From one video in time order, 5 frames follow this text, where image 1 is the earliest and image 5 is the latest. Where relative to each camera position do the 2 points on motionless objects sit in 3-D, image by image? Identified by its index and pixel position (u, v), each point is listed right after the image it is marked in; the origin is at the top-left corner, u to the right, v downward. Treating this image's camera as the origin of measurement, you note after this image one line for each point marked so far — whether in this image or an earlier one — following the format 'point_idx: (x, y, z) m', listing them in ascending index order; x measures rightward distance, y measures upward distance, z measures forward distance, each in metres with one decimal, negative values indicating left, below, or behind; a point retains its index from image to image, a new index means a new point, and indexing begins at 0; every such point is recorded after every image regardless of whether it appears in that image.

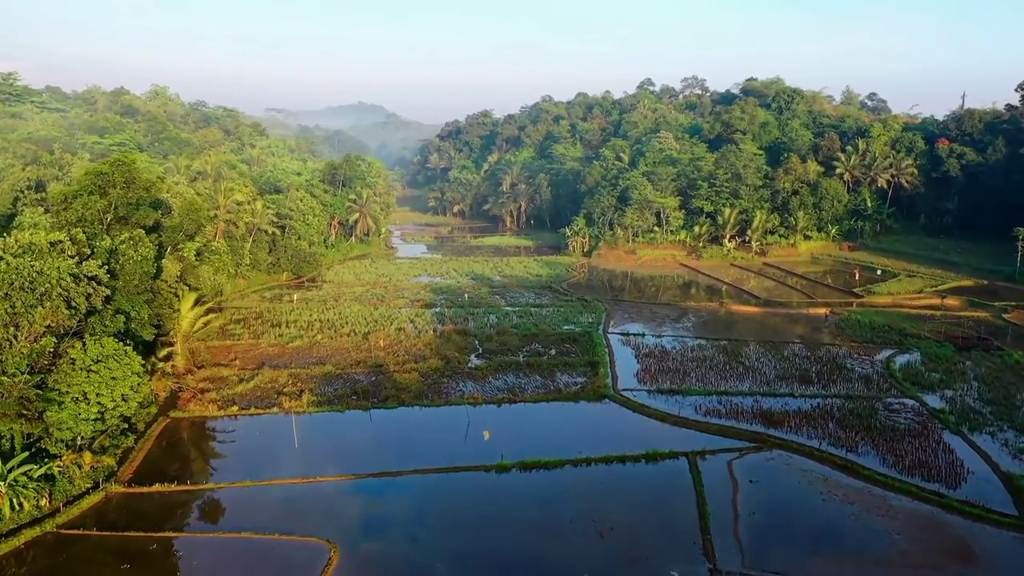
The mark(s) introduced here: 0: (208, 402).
0: (-6.3, -2.4, +16.9) m
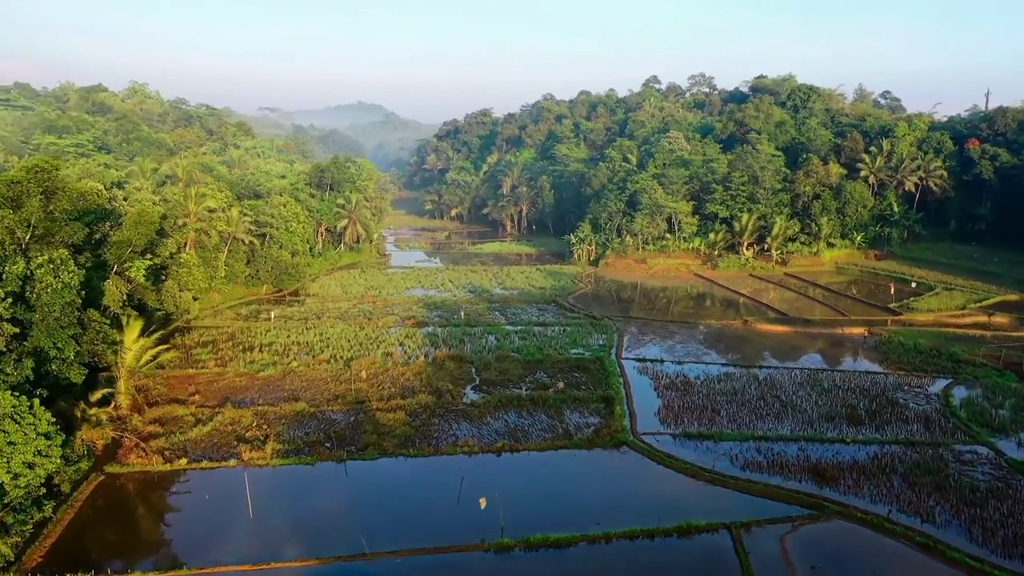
0: (-6.3, -2.9, +14.3) m
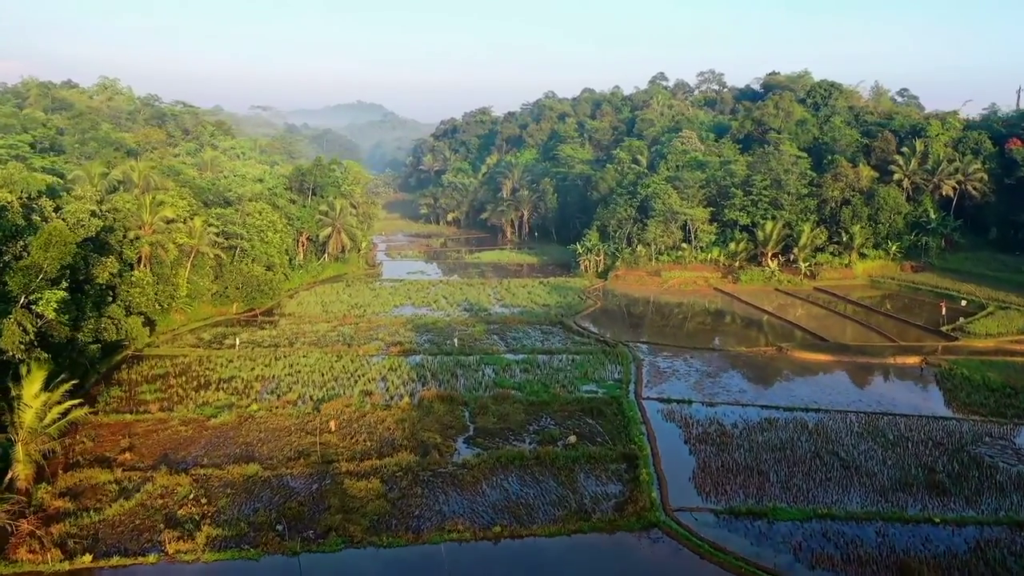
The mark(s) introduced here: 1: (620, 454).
0: (-6.3, -3.4, +11.2) m
1: (+1.9, -2.9, +14.3) m
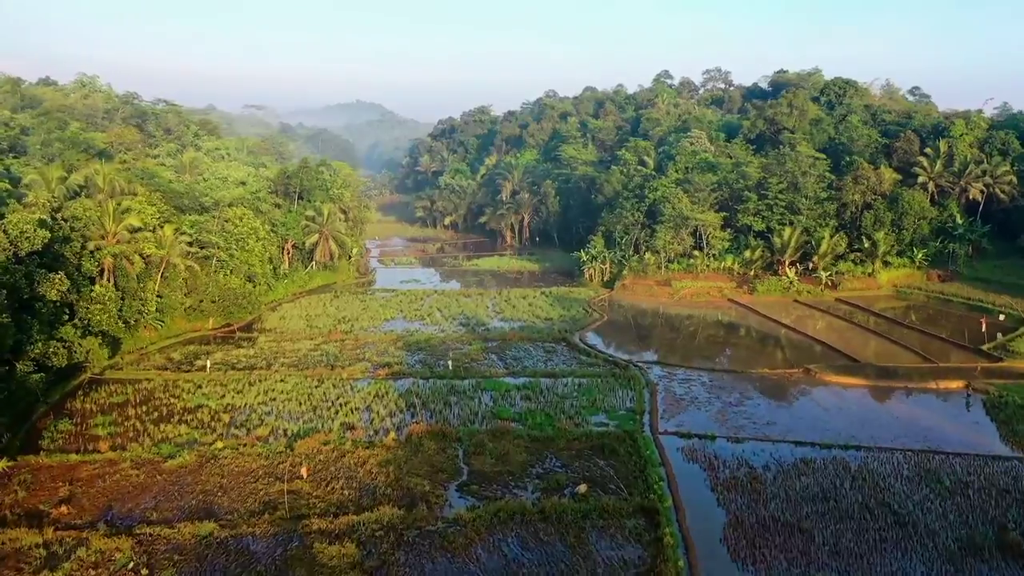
0: (-6.3, -3.8, +9.2) m
1: (+1.9, -3.3, +12.3) m
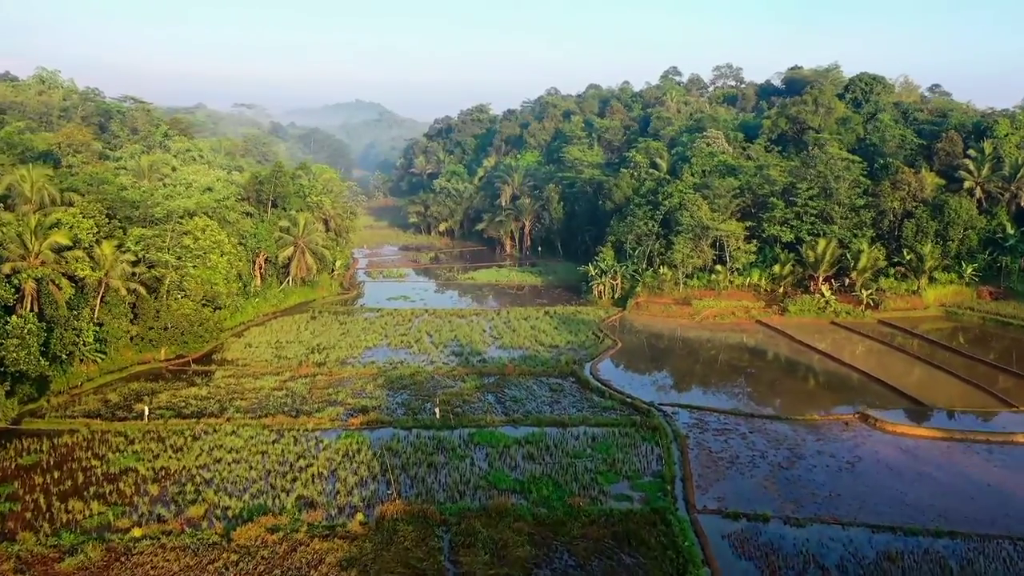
0: (-6.3, -4.5, +6.0) m
1: (+1.9, -3.9, +9.1) m
